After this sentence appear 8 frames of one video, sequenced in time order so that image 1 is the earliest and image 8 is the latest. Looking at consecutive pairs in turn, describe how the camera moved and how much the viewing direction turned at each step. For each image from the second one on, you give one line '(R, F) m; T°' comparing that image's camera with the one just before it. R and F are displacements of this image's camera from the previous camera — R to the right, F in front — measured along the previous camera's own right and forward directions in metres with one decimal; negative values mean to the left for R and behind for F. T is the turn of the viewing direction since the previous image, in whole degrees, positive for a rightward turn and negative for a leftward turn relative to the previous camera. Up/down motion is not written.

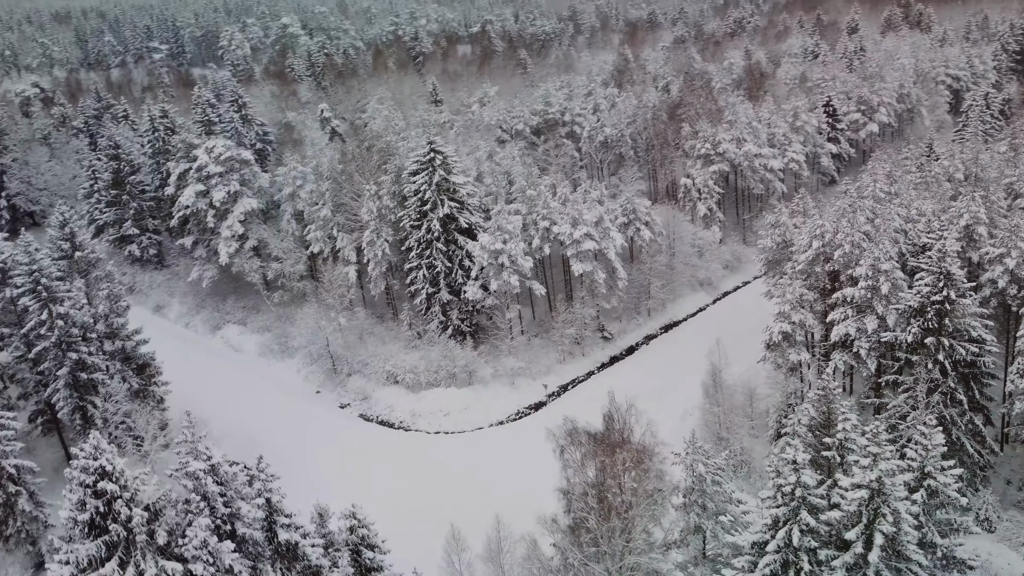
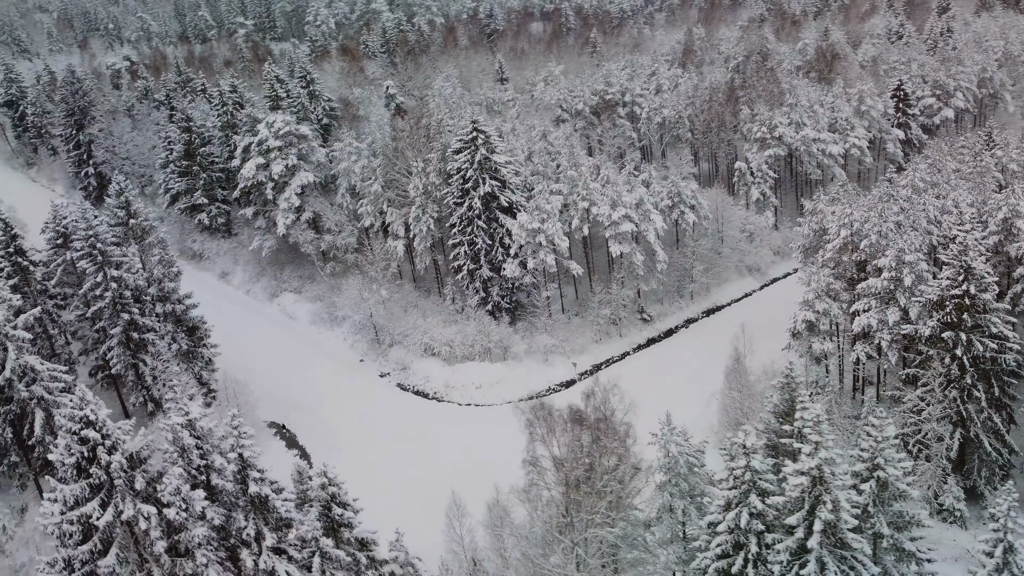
(+2.4, -0.7) m; -6°
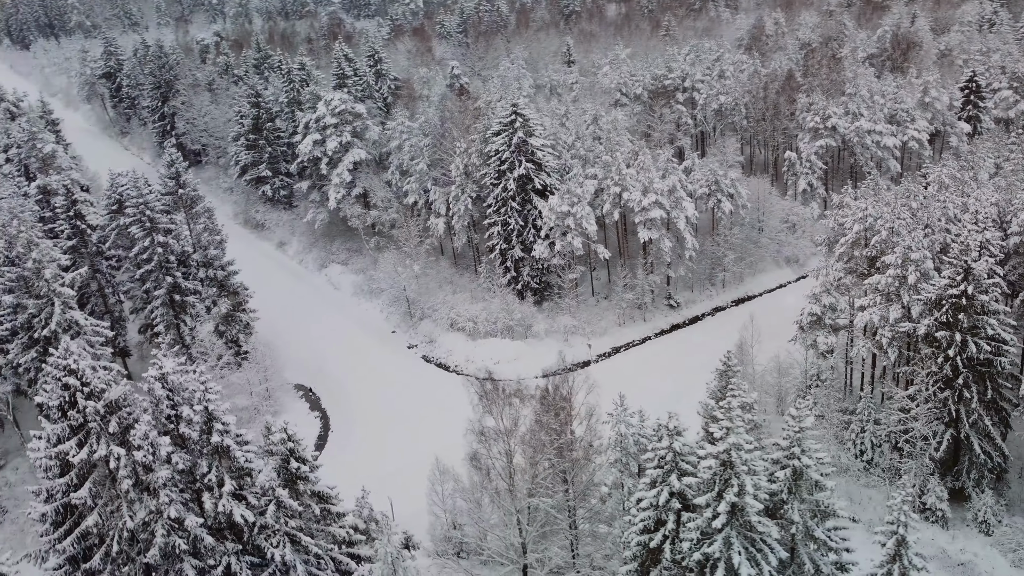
(+3.1, -1.0) m; -6°
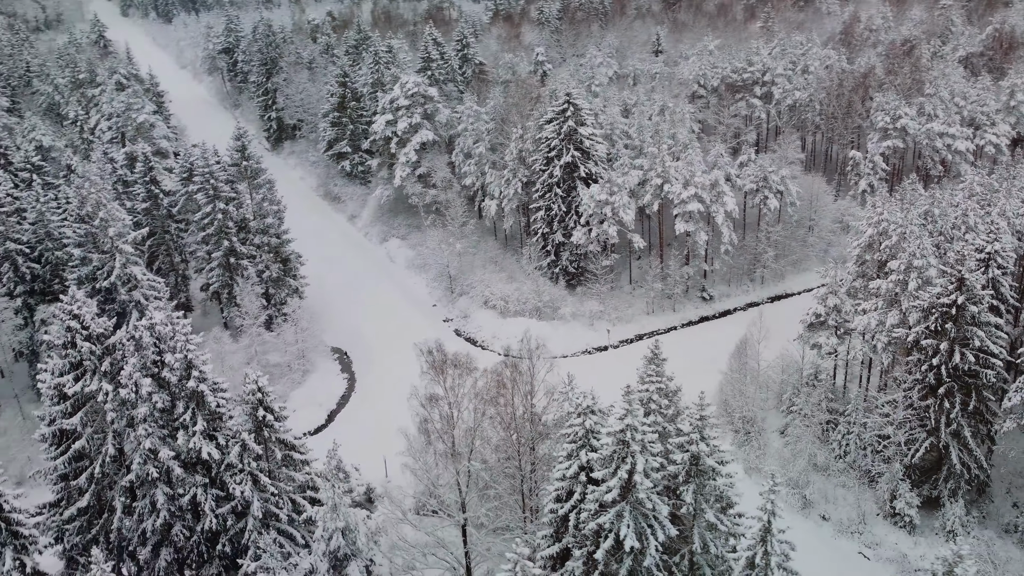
(+4.1, -1.4) m; -8°
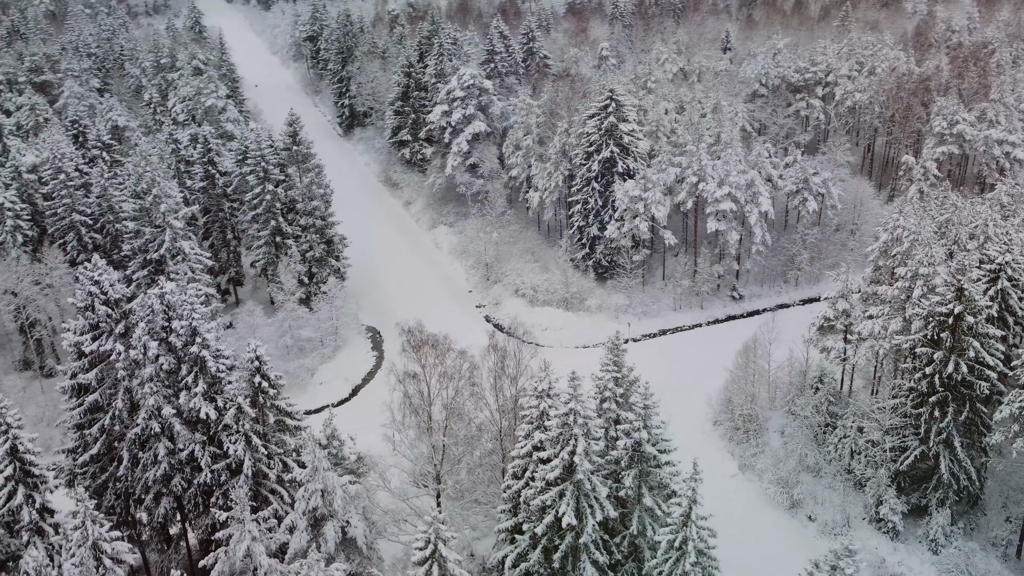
(+2.9, -1.1) m; -6°
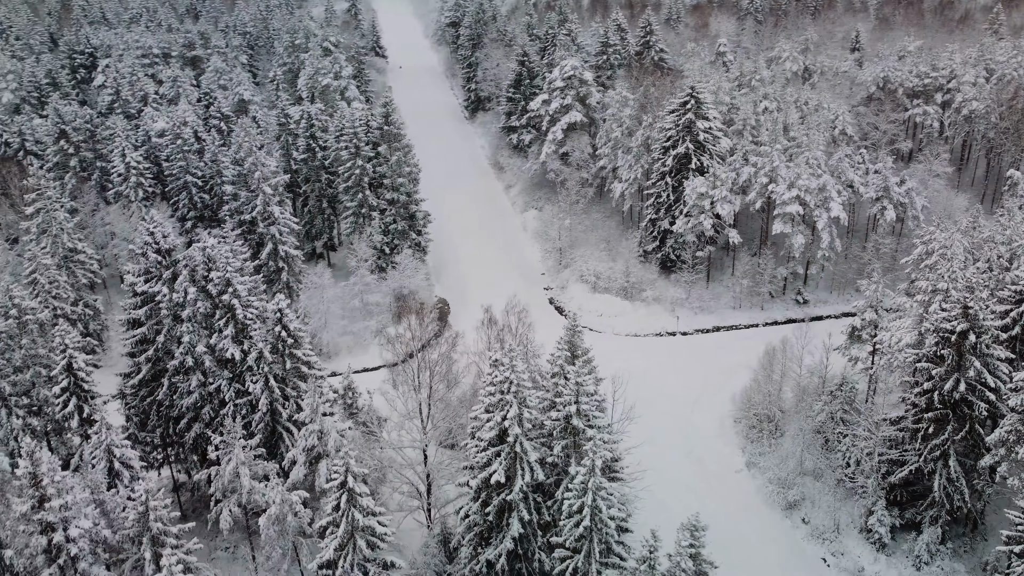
(+4.8, -1.6) m; -10°
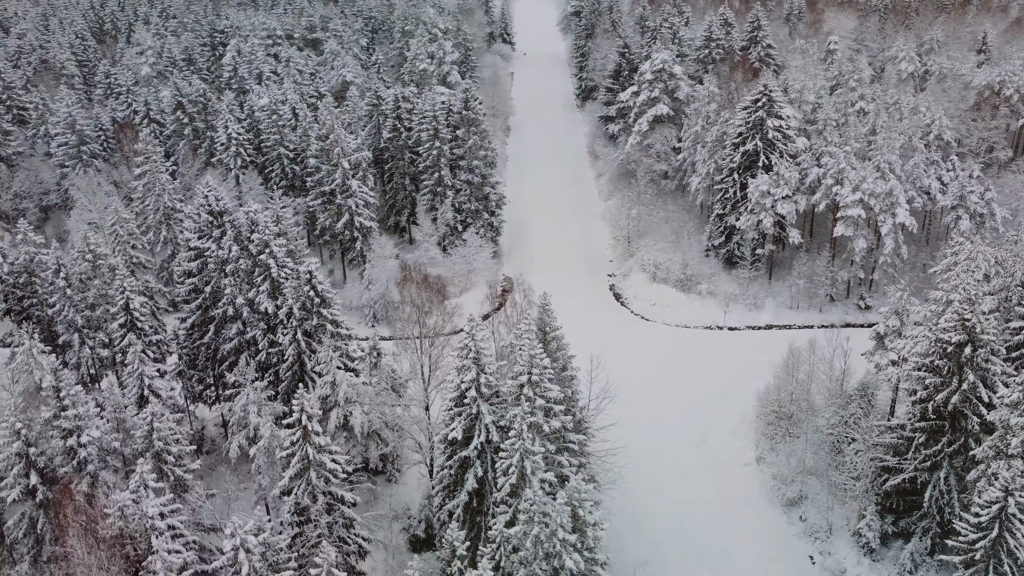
(+4.5, -1.5) m; -9°
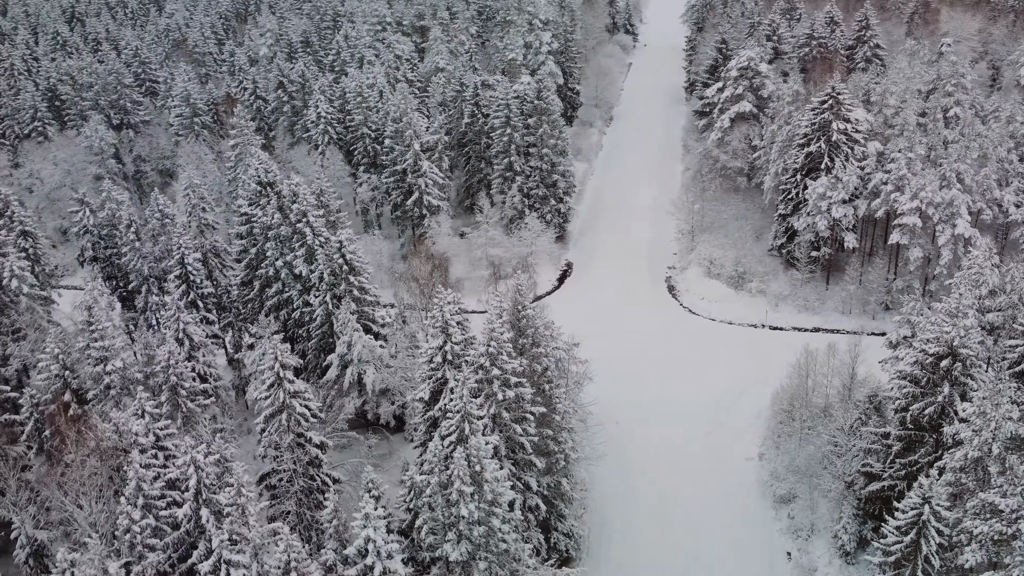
(+4.9, -1.5) m; -9°
